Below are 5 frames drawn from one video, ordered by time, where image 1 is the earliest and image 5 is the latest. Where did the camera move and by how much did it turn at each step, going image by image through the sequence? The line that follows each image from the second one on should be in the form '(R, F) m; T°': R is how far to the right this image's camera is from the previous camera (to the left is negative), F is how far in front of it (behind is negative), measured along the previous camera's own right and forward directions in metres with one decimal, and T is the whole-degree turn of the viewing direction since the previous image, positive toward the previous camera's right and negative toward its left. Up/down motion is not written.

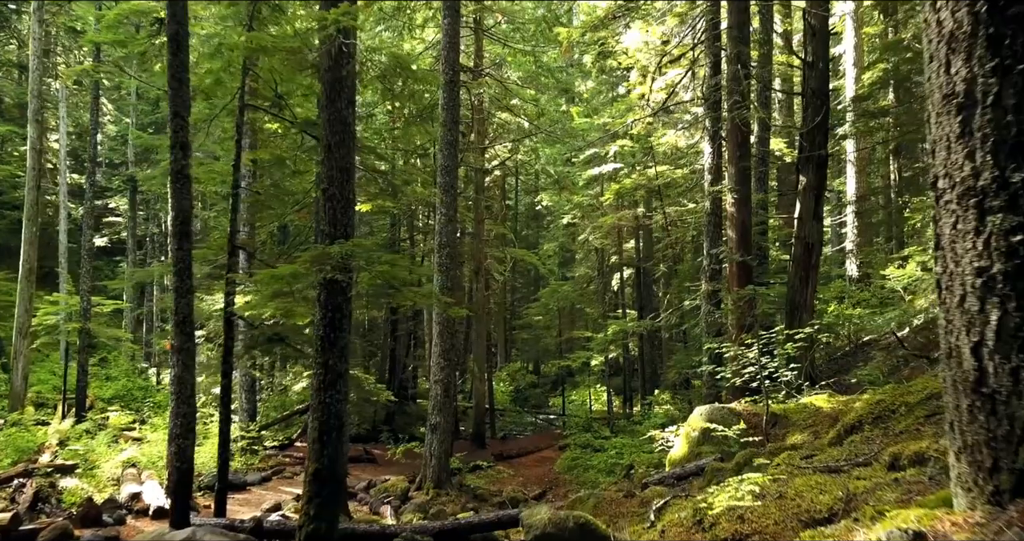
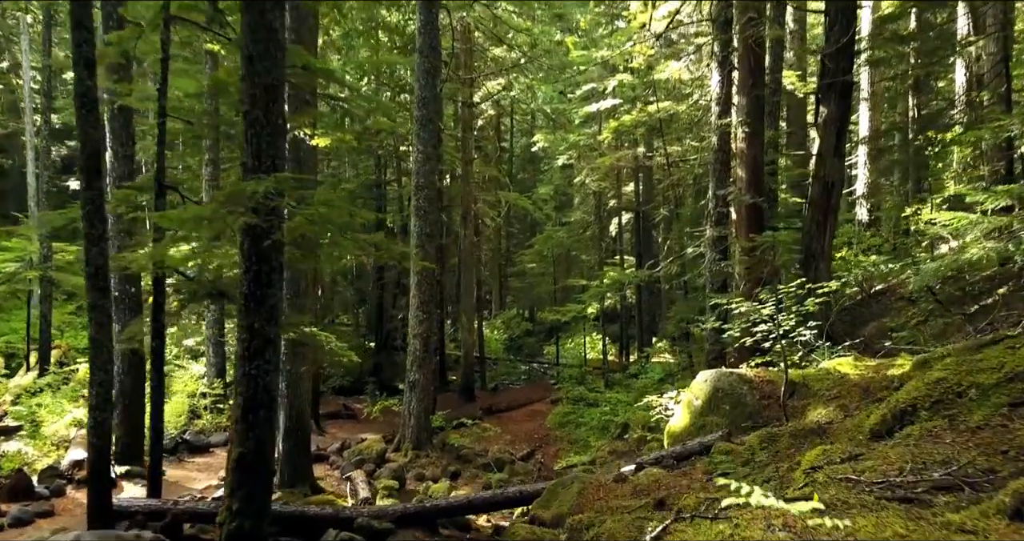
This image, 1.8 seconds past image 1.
(+0.2, +1.2) m; 0°
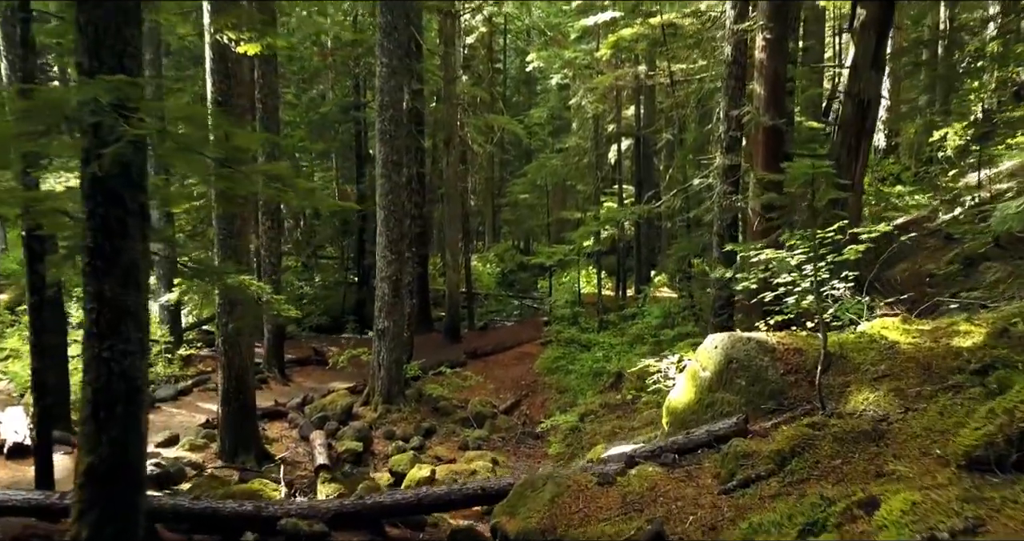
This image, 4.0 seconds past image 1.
(+0.3, +1.4) m; 0°
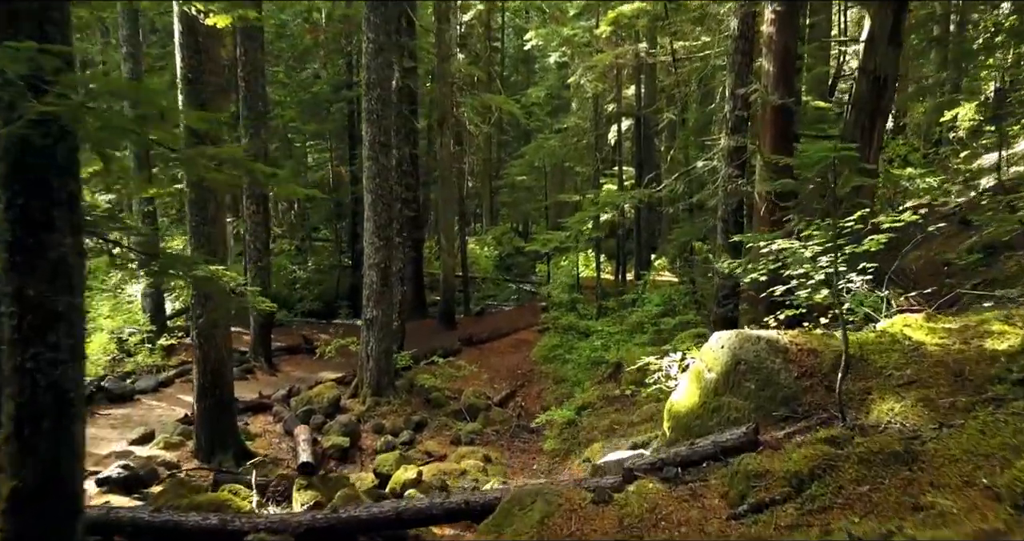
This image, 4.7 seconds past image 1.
(+0.1, +0.5) m; 0°
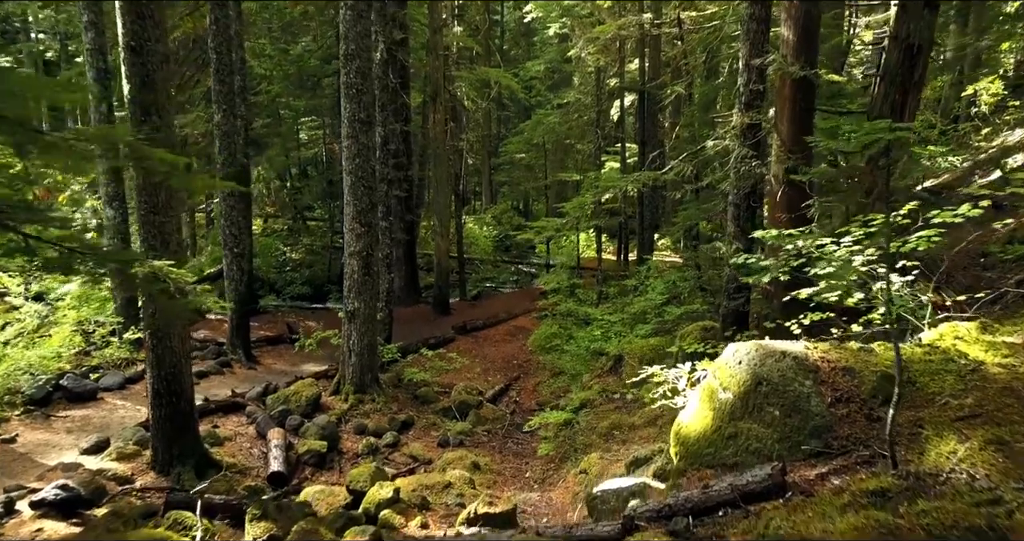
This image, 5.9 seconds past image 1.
(+0.1, +0.8) m; 0°
